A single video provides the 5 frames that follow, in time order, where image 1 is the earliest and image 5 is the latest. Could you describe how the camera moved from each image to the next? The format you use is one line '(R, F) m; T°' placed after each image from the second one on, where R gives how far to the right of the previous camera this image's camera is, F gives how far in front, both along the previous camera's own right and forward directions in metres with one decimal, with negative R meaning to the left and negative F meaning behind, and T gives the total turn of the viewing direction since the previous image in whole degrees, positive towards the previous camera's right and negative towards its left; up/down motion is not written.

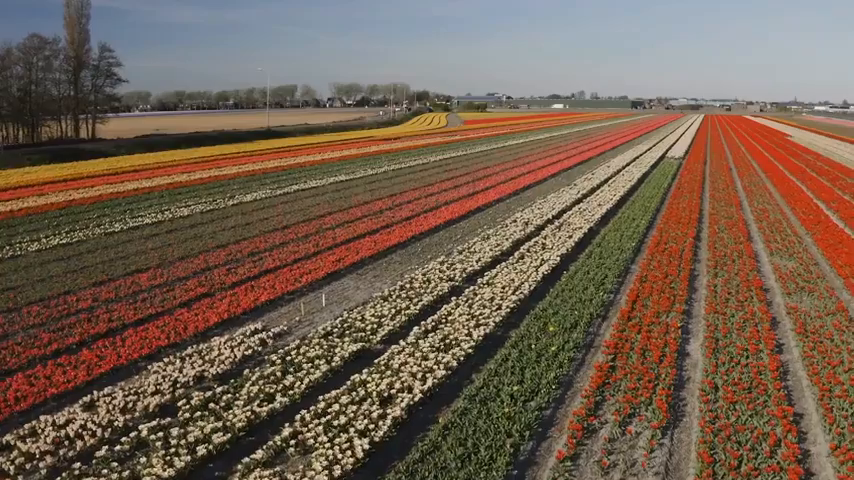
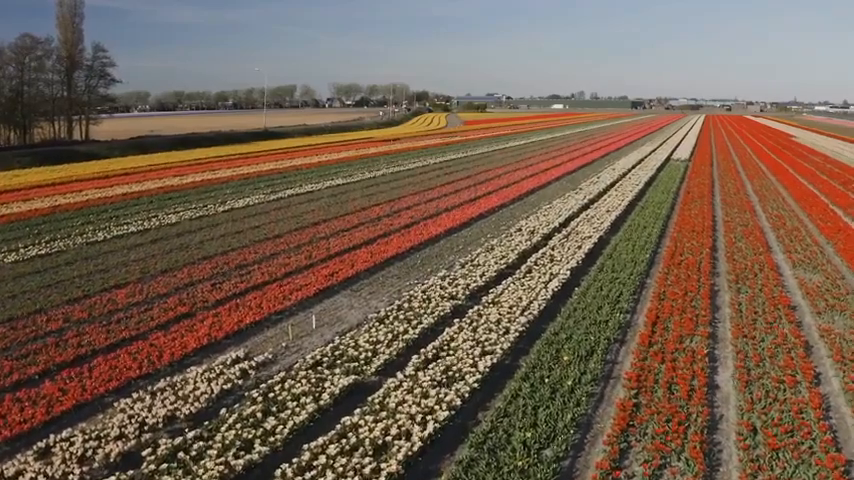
(0.0, +0.9) m; 0°
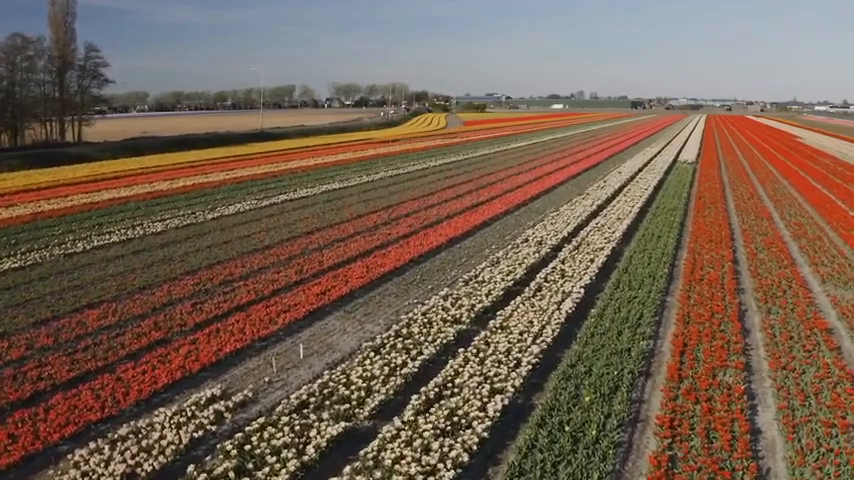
(0.0, +1.0) m; 0°
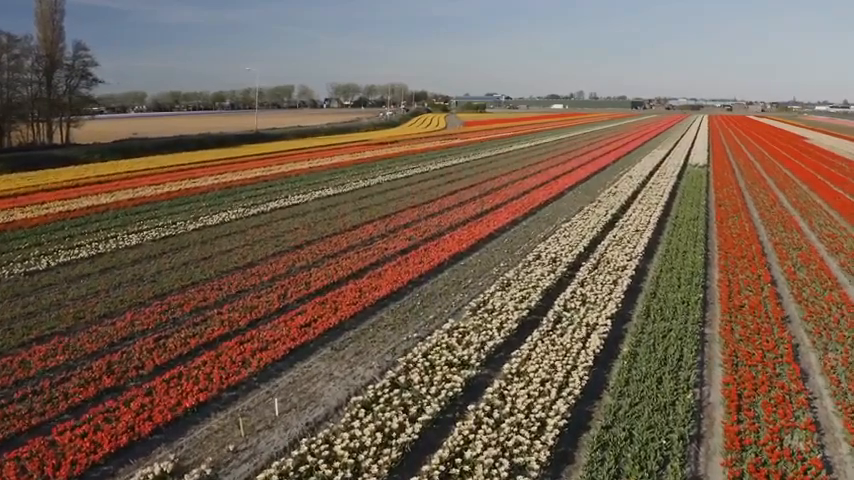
(0.0, +1.5) m; 0°
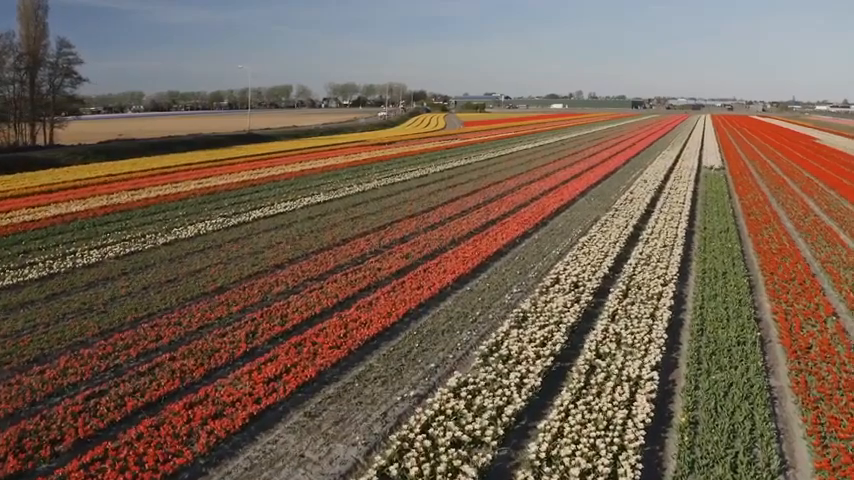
(0.0, +1.9) m; 0°
